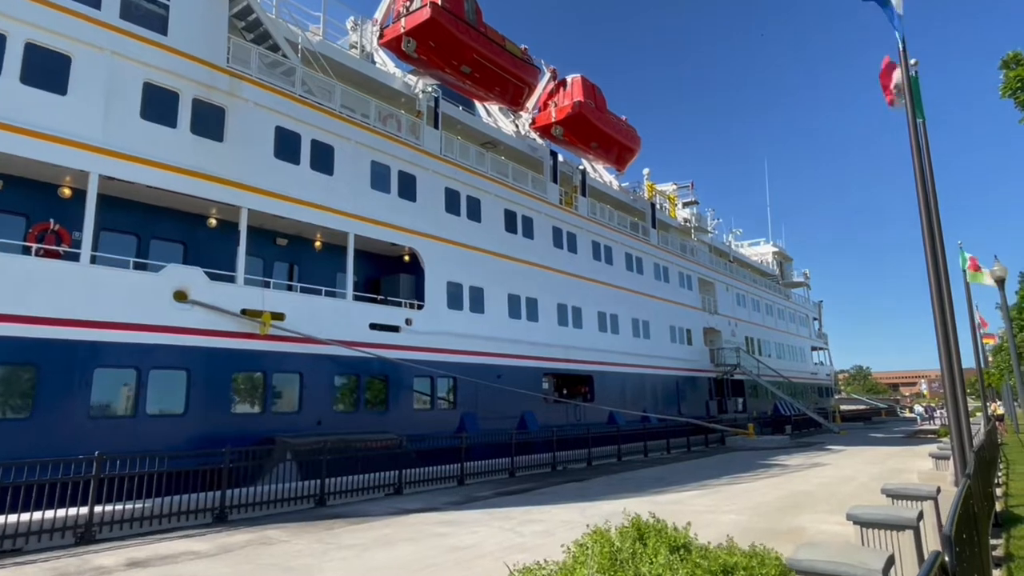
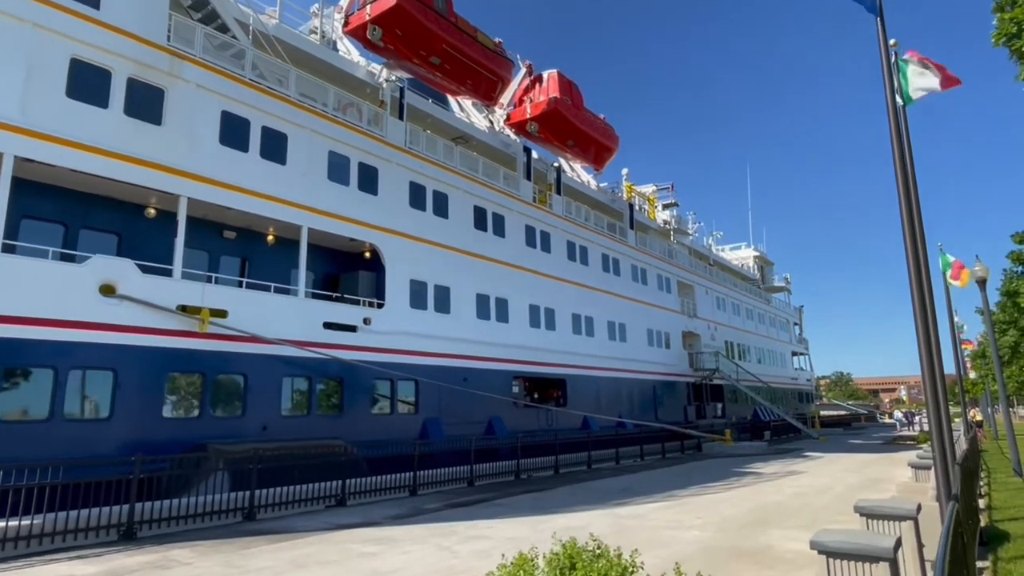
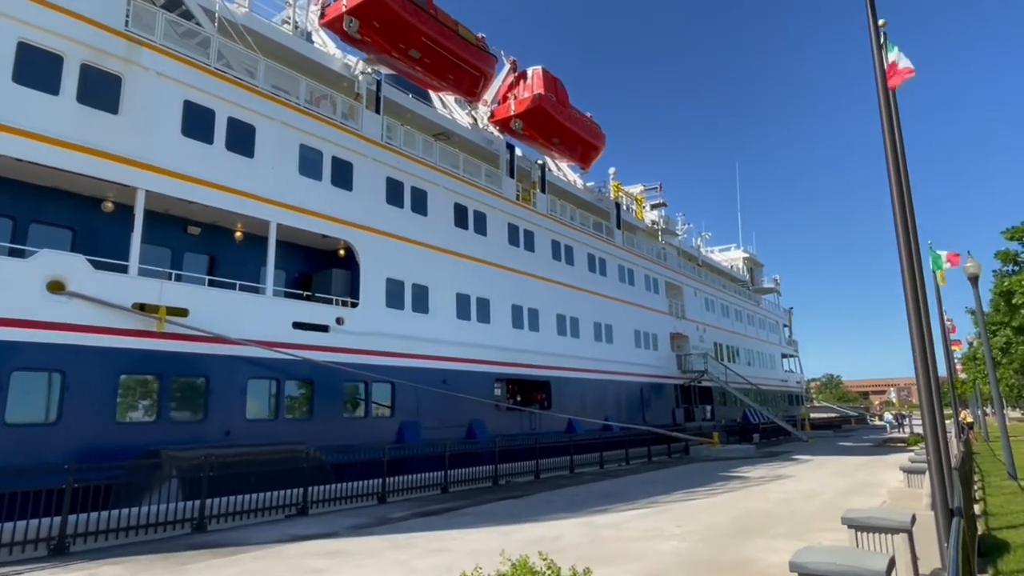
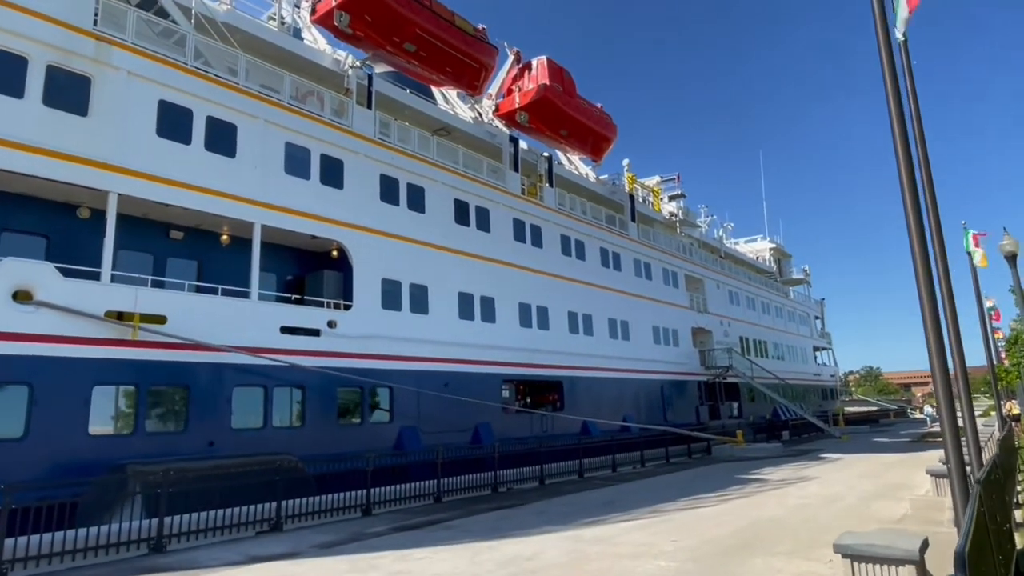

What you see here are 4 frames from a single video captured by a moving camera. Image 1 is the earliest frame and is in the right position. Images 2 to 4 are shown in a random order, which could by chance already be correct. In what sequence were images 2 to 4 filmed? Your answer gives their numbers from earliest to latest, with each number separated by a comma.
2, 3, 4
